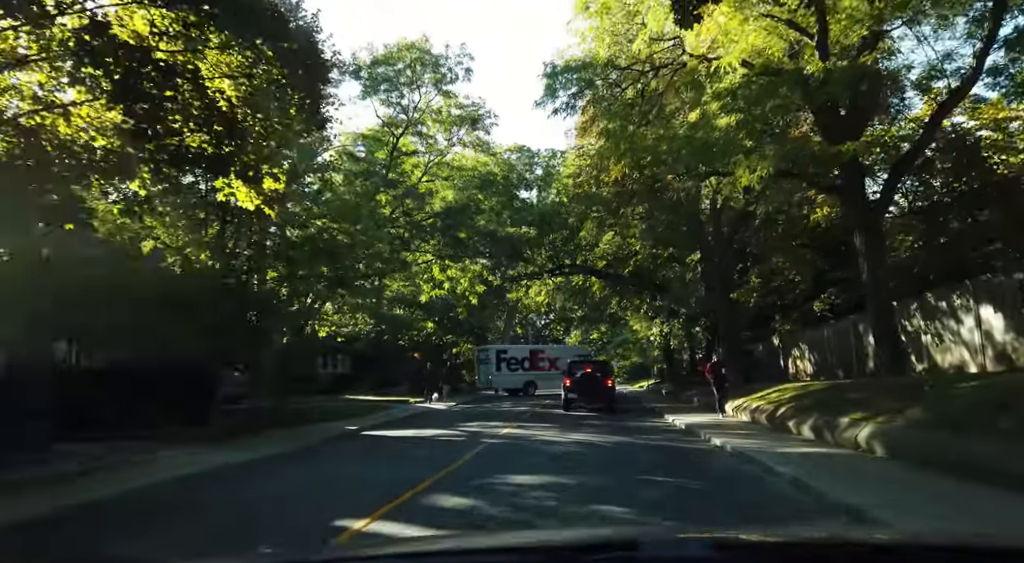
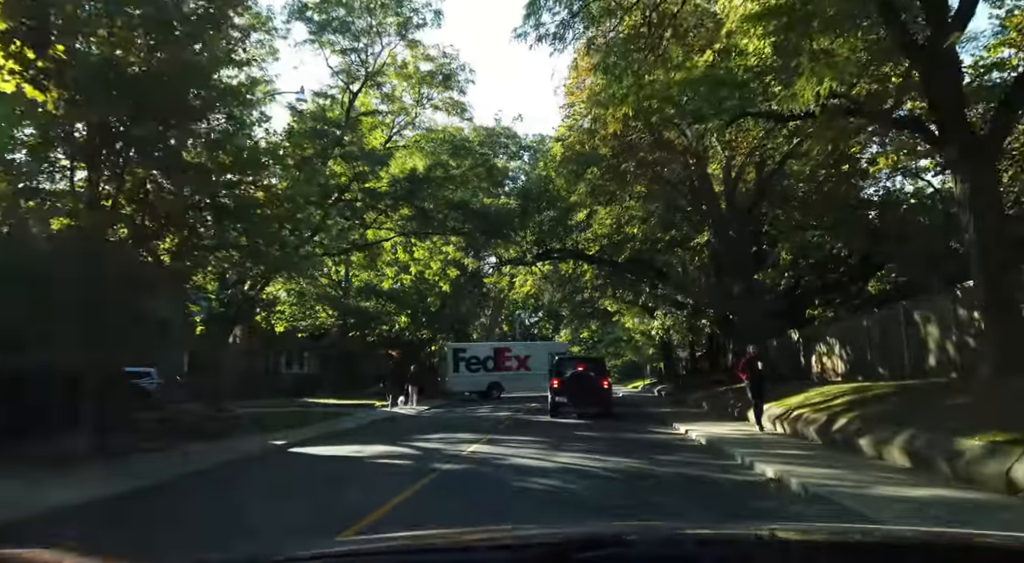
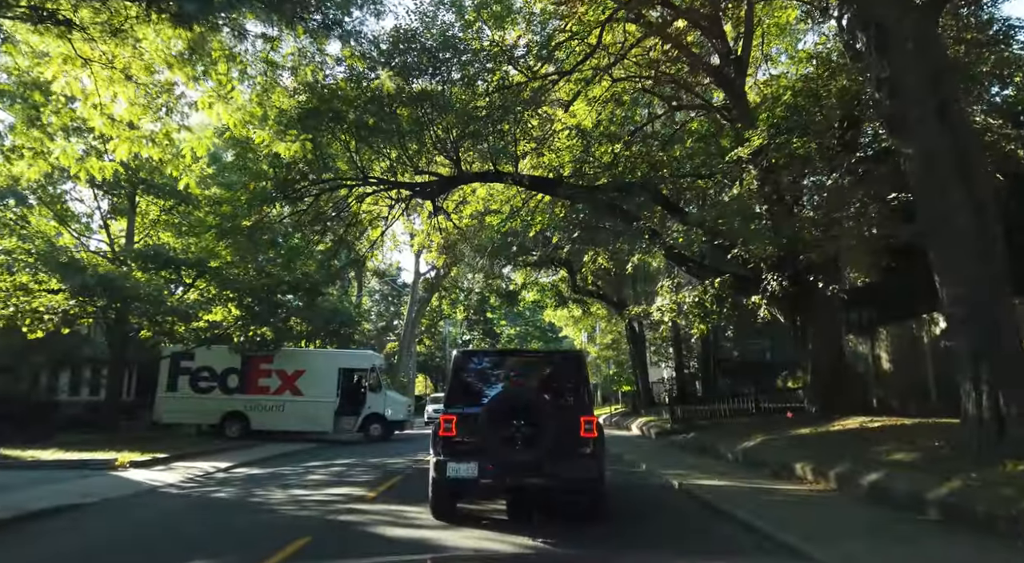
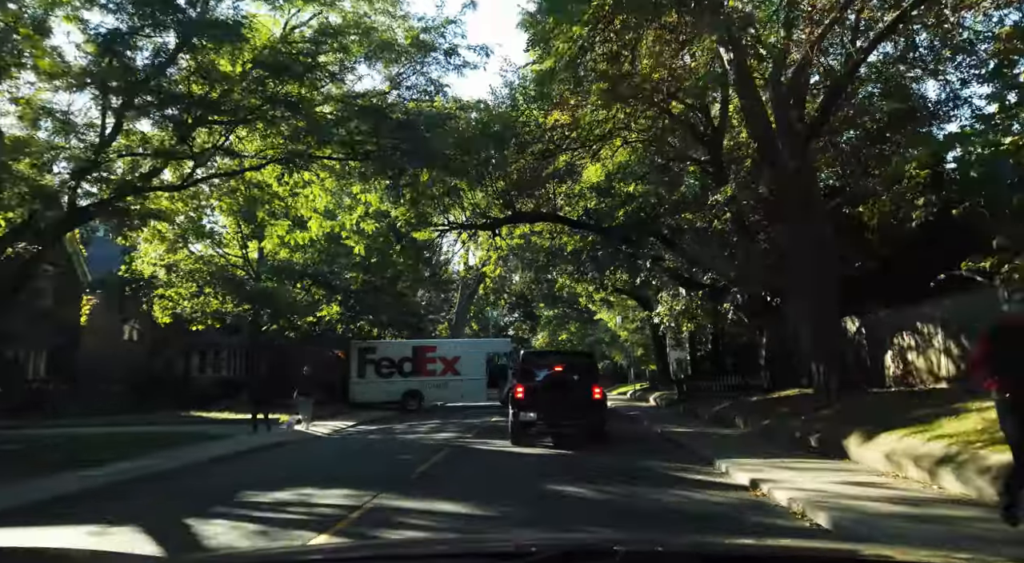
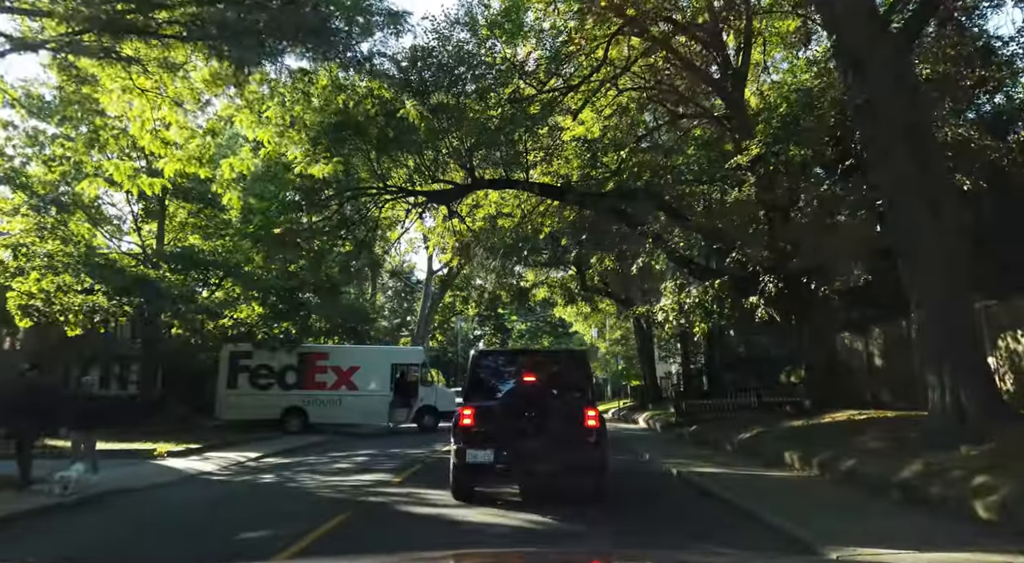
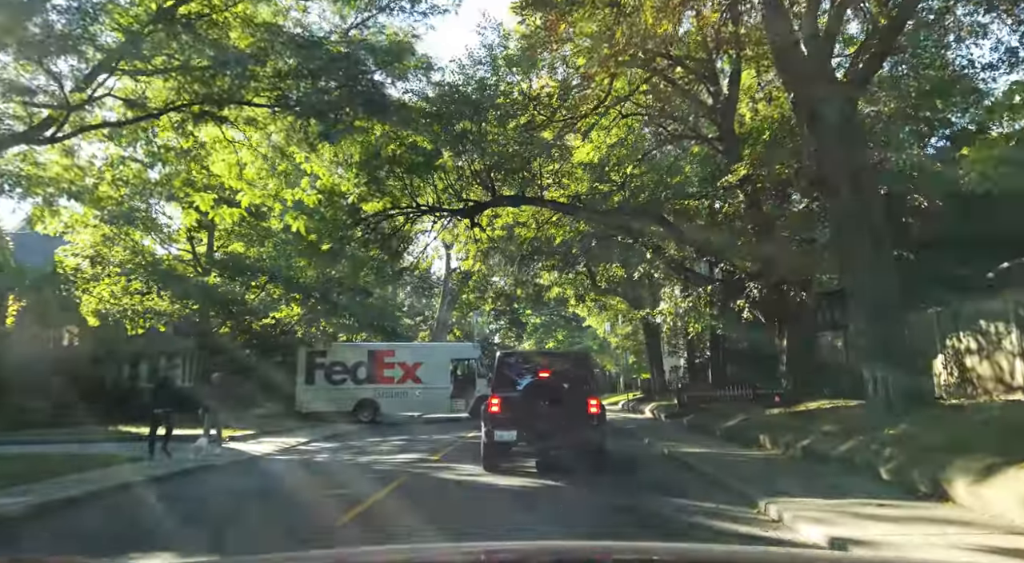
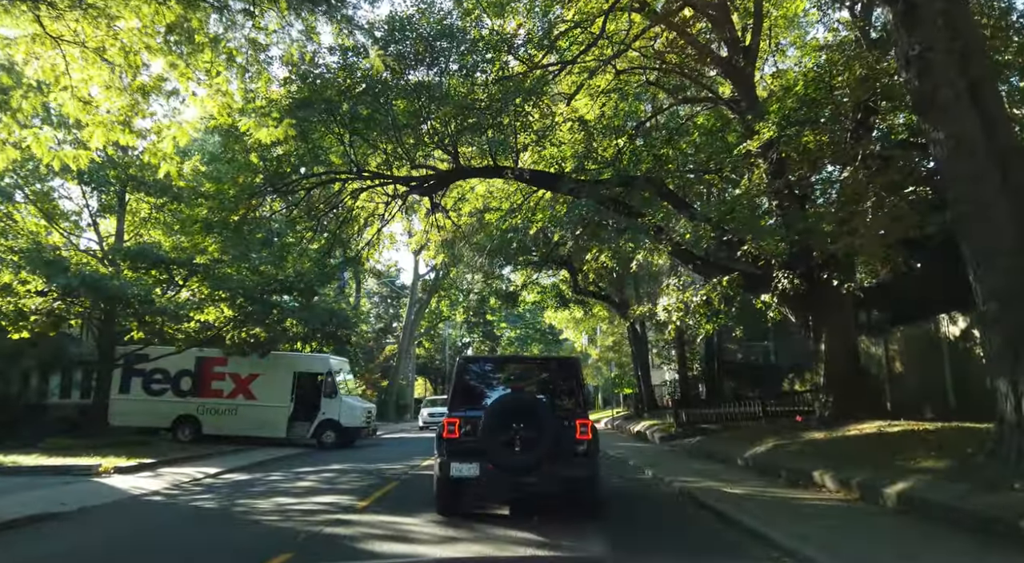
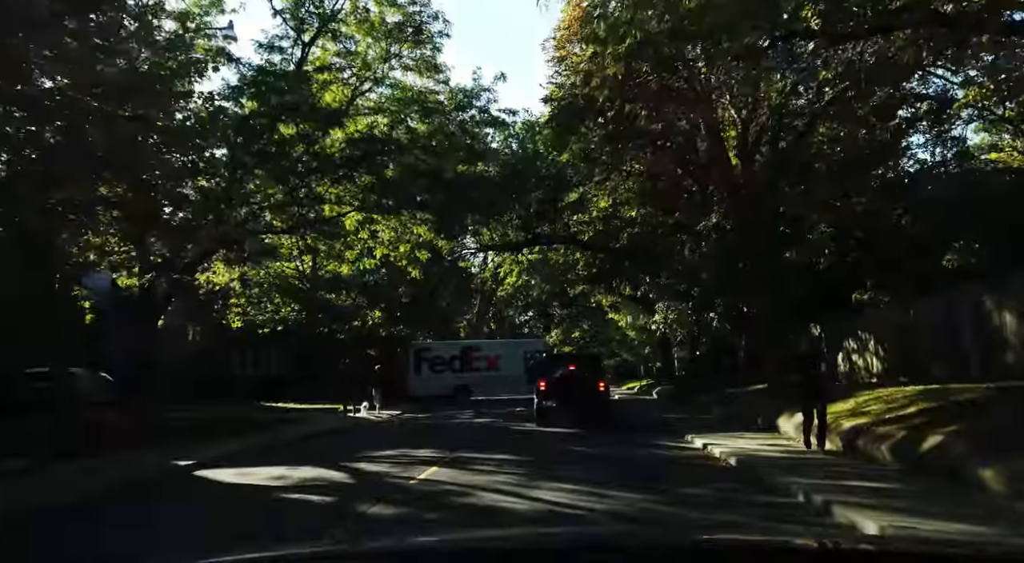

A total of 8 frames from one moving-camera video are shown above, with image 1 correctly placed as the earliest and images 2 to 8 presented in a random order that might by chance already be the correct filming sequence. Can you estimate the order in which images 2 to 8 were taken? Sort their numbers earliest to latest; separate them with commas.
2, 8, 4, 6, 5, 3, 7
